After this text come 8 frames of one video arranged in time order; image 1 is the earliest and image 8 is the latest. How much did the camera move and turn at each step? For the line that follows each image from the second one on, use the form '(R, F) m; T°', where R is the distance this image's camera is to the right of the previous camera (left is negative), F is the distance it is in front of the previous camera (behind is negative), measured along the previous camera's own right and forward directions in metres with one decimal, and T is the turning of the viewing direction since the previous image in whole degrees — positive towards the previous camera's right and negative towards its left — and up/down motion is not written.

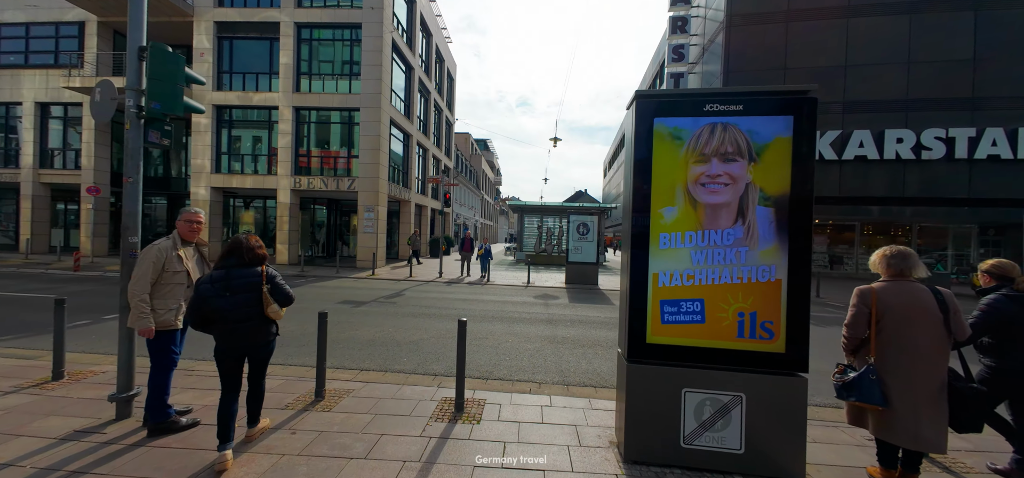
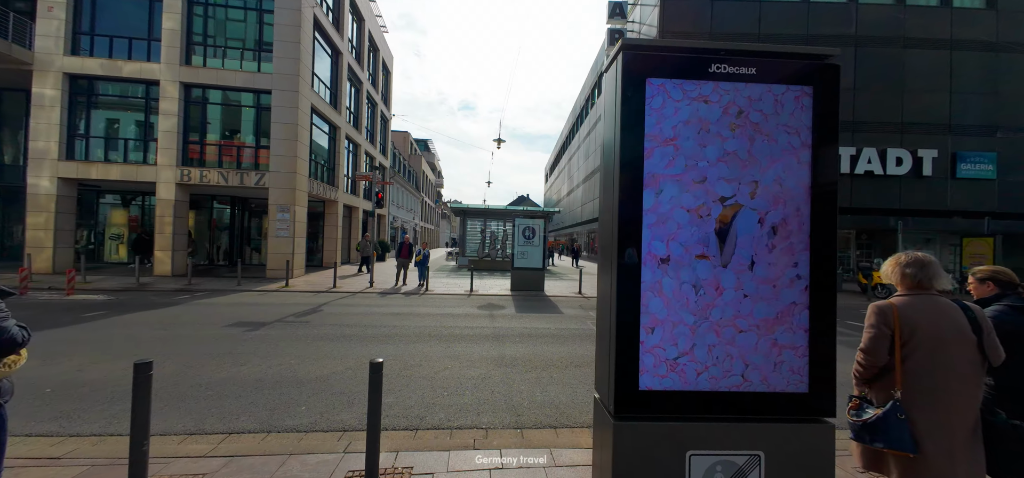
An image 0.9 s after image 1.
(0.0, +1.0) m; +10°
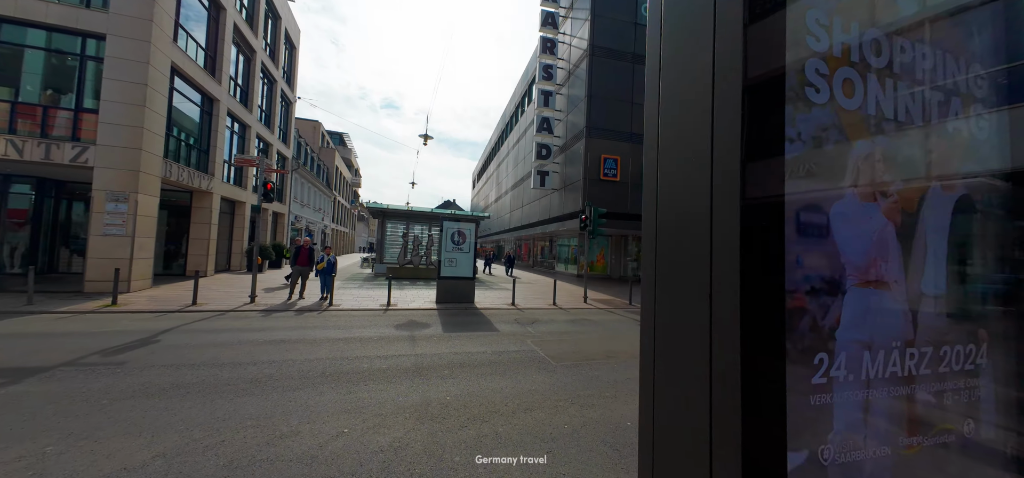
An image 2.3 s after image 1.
(-0.1, +1.3) m; +13°
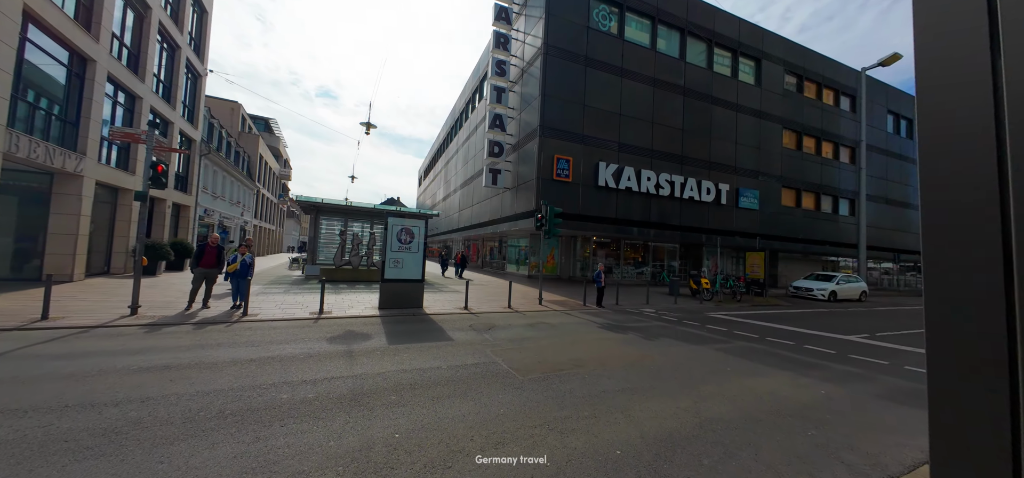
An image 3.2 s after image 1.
(-0.2, +0.8) m; +9°
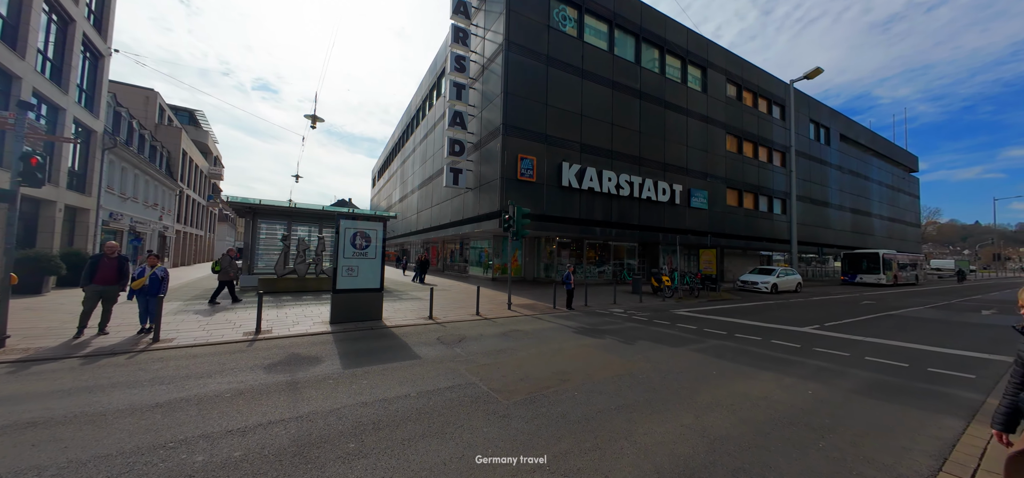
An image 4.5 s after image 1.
(-0.3, +0.7) m; +7°
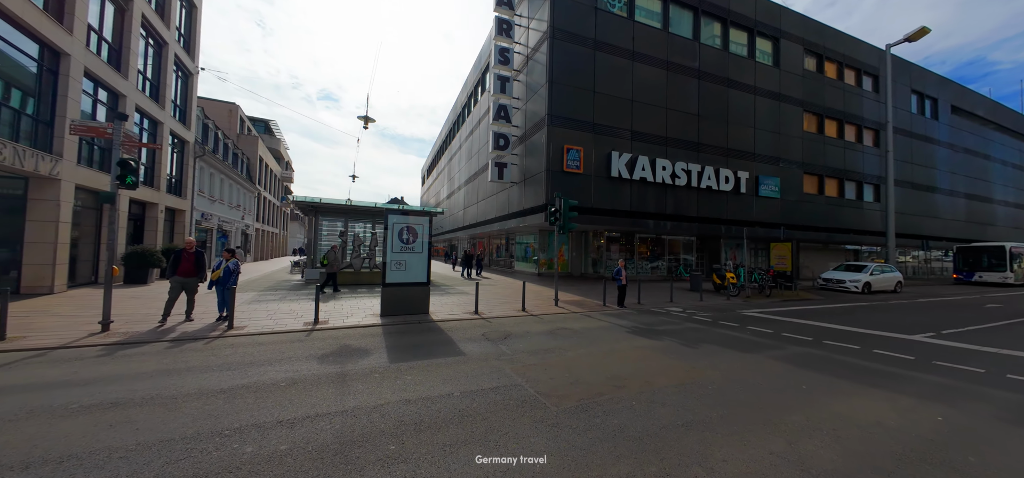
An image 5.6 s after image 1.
(0.0, +0.4) m; -8°
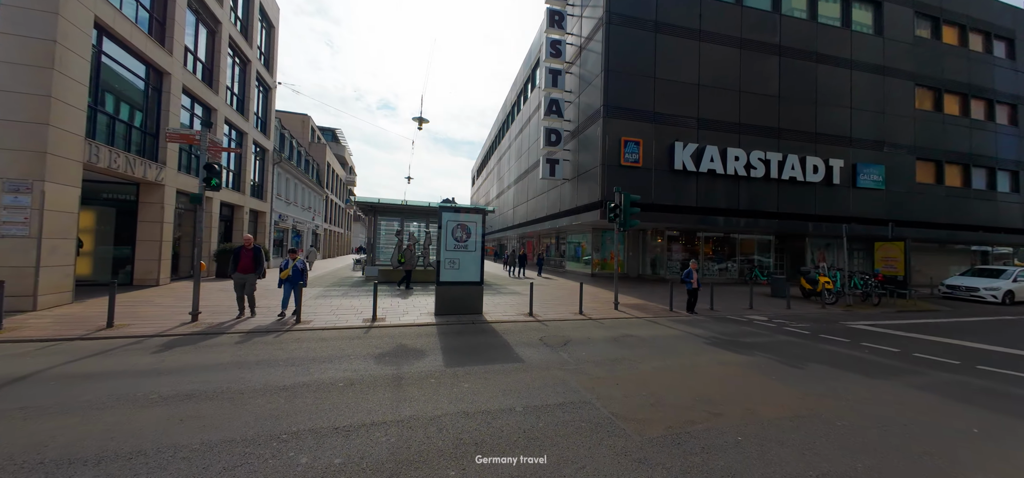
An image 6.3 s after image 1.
(-0.3, +0.5) m; -8°
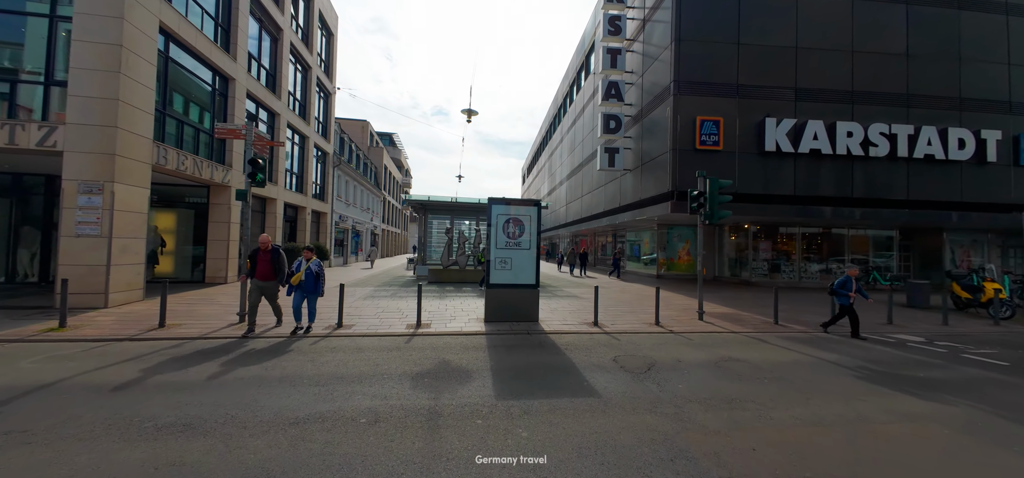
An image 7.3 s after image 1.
(-0.2, +1.3) m; -9°
